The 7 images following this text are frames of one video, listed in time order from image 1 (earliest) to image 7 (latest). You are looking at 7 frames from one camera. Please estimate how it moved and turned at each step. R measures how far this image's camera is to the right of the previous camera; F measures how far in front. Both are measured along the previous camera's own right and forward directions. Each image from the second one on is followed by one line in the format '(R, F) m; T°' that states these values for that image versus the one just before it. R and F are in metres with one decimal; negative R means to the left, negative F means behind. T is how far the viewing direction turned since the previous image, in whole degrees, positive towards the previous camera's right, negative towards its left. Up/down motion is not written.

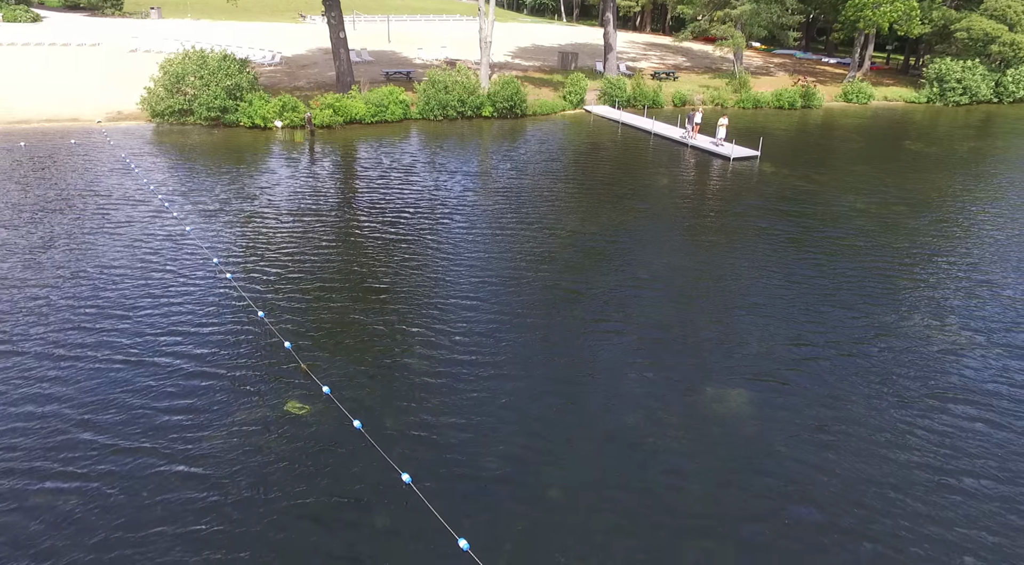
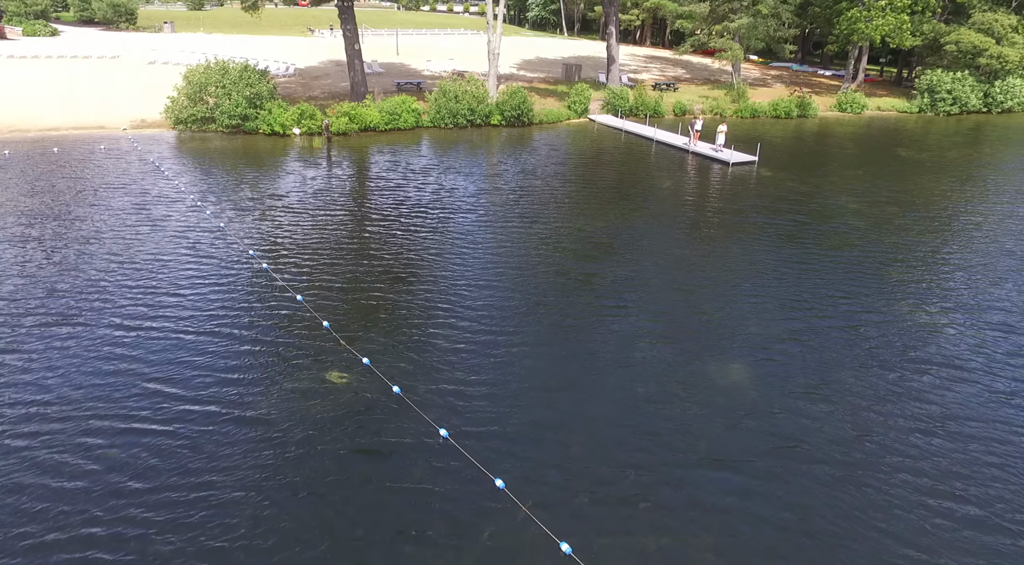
(-0.5, -1.4) m; 0°
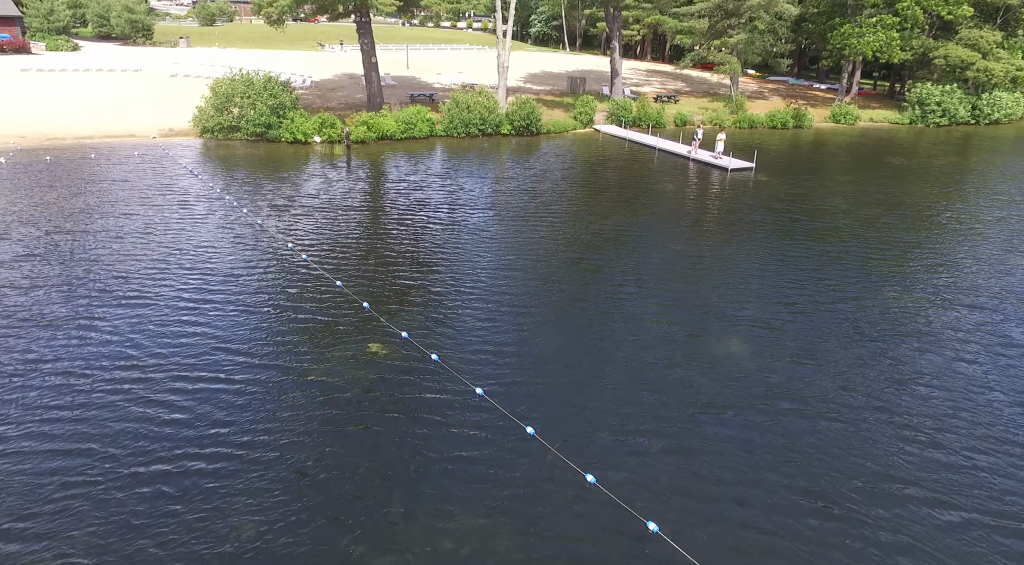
(-0.5, -1.8) m; 0°
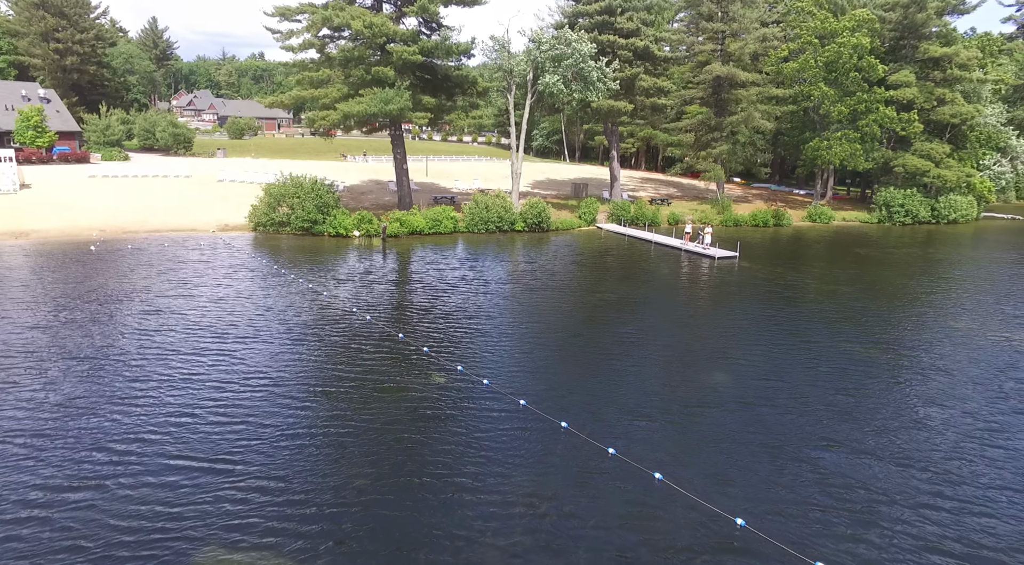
(-1.0, -4.7) m; 0°
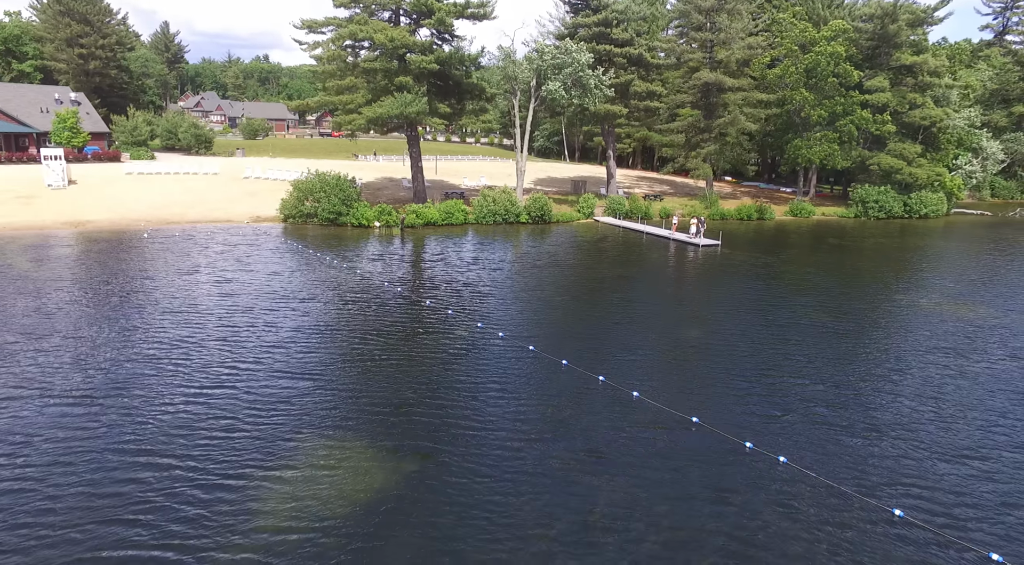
(-0.3, -4.7) m; 0°
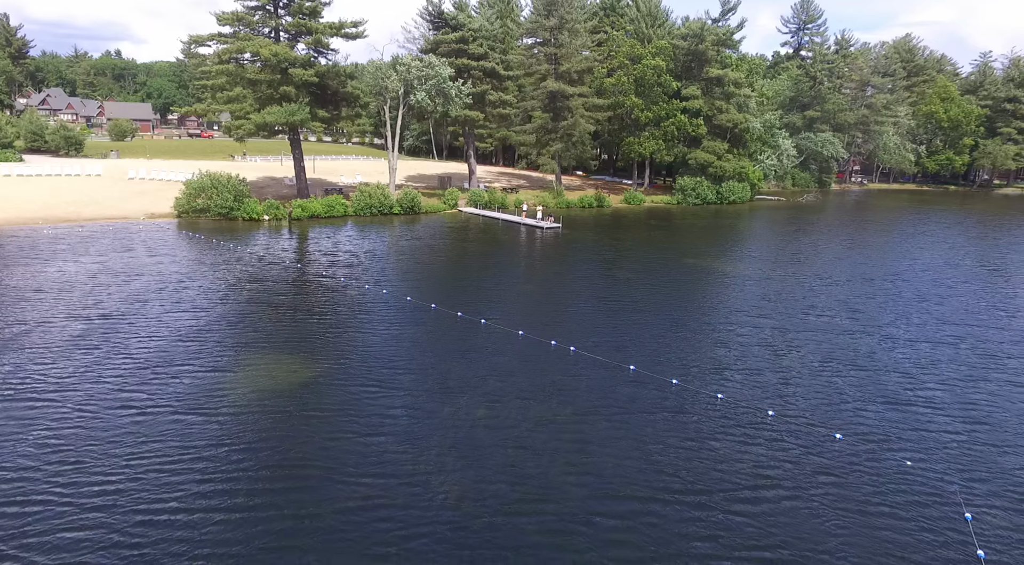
(0.0, -8.8) m; +10°
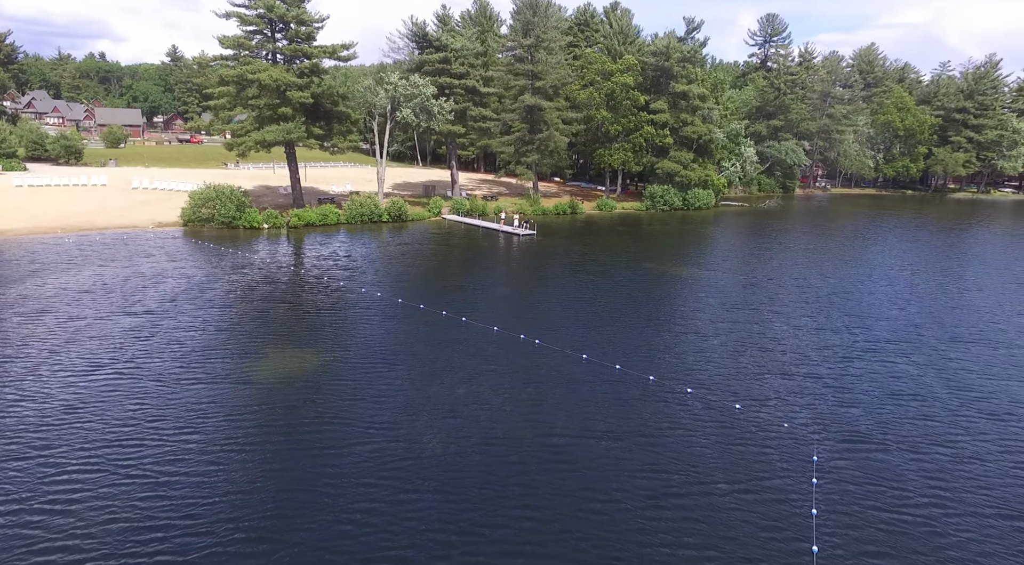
(+0.4, -5.5) m; +1°
